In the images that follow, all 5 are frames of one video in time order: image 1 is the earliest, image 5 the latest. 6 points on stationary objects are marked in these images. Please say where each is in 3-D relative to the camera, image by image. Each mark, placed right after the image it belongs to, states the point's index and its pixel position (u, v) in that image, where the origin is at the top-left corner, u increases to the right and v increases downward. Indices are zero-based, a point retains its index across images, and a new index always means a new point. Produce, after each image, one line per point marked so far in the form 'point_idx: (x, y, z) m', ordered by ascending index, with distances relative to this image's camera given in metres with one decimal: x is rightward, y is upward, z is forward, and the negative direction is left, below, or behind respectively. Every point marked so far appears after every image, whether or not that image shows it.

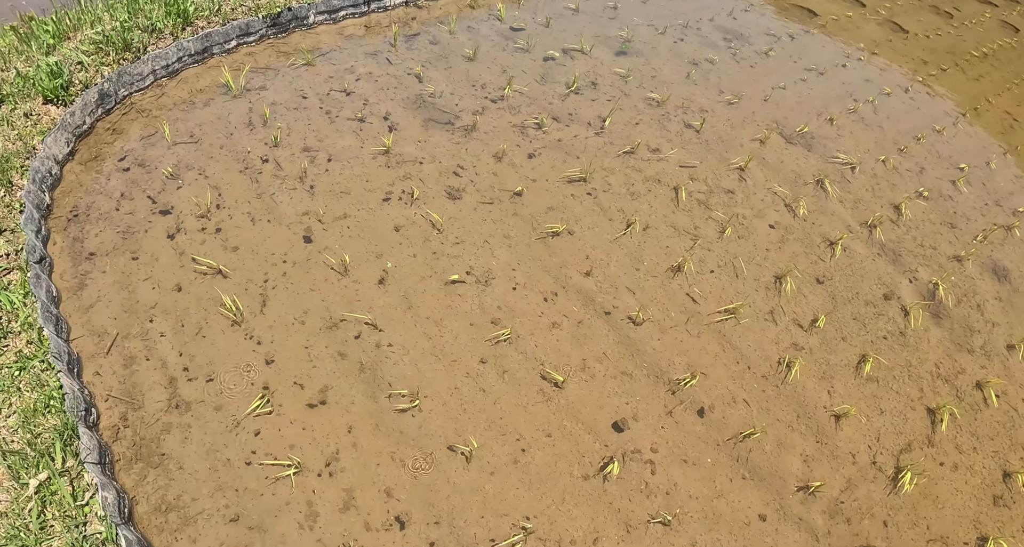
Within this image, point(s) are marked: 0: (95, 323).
0: (-2.6, -0.3, +3.9) m
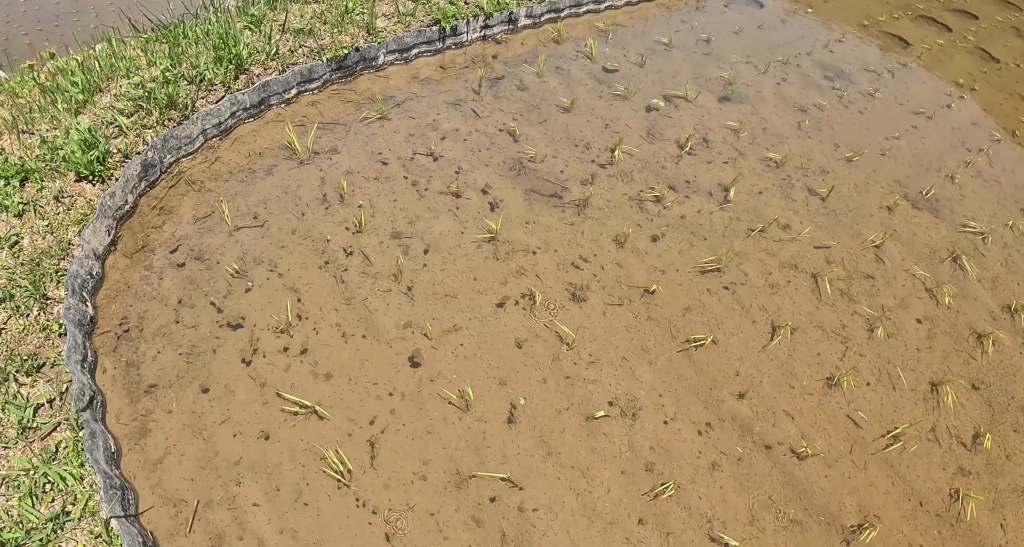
0: (-1.7, -1.1, +3.1) m
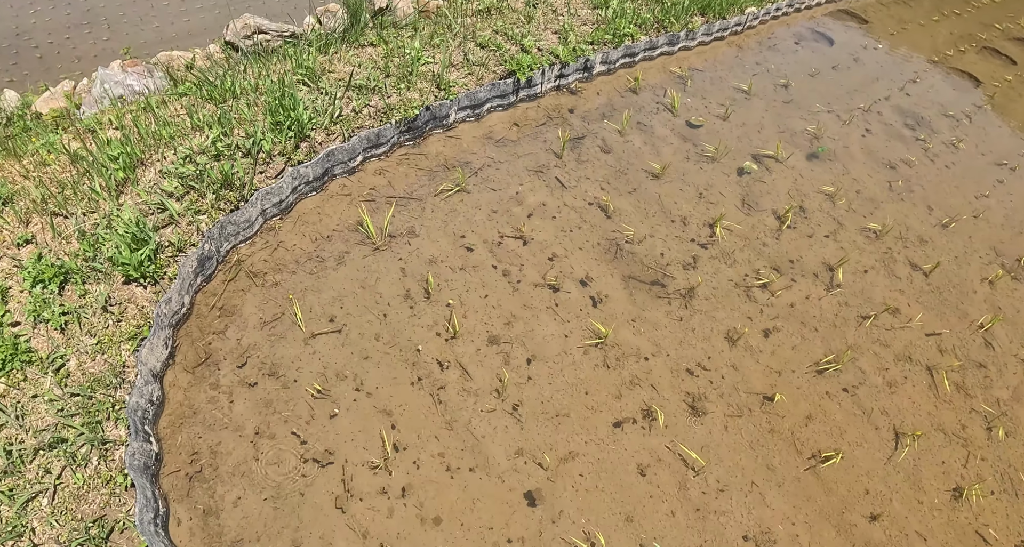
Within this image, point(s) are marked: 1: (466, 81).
0: (-1.0, -1.7, +2.7) m
1: (-0.3, +1.3, +4.4) m
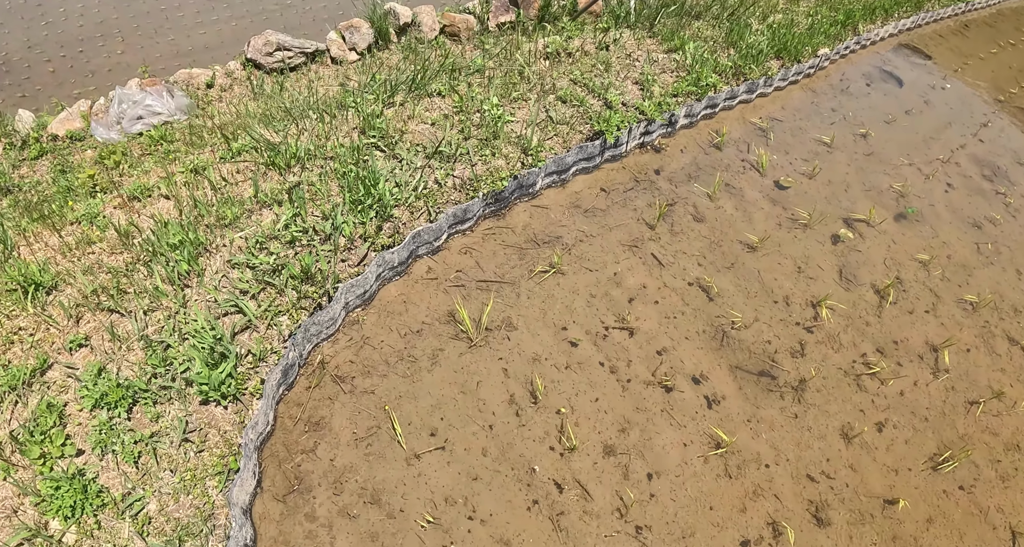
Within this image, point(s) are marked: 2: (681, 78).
0: (-0.4, -2.3, +2.4) m
1: (+0.3, +0.8, +4.0) m
2: (+1.2, +1.4, +4.6) m
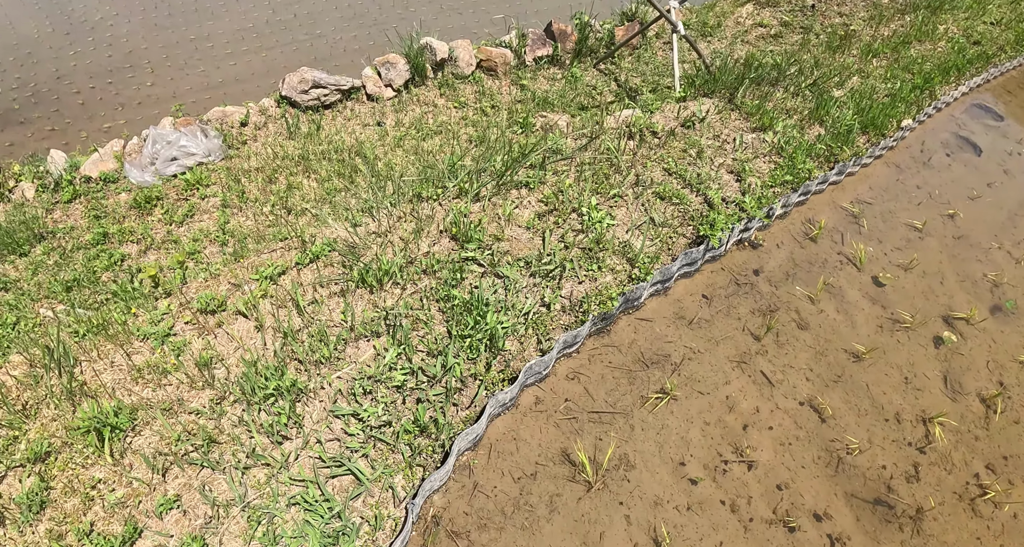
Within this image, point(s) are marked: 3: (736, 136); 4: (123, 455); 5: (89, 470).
0: (+0.3, -3.0, +2.2) m
1: (+0.8, +0.1, +3.7) m
2: (+1.8, +0.8, +4.3) m
3: (+1.6, +1.0, +4.5) m
4: (-1.9, -0.9, +3.1) m
5: (-2.0, -0.9, +3.0) m
